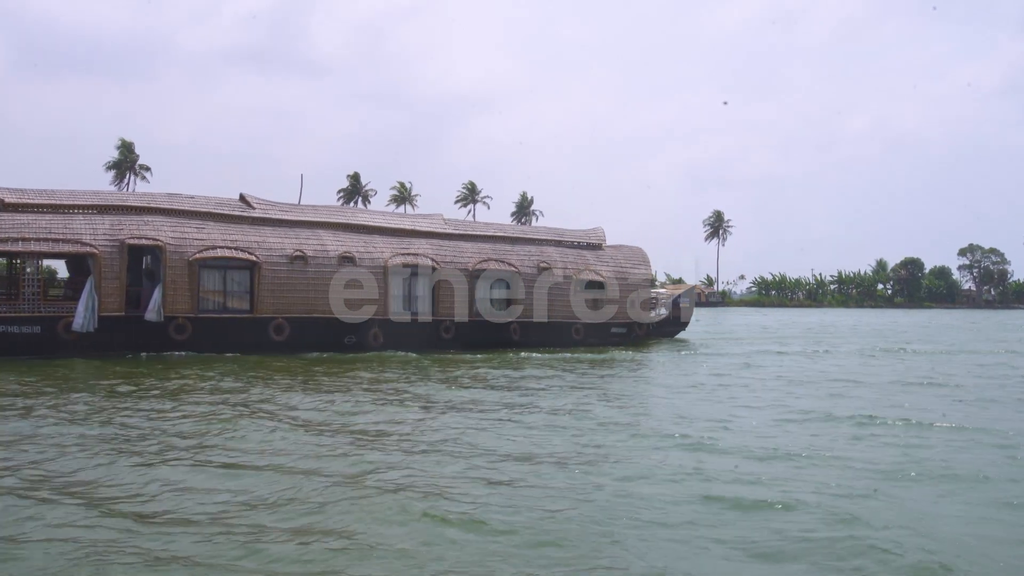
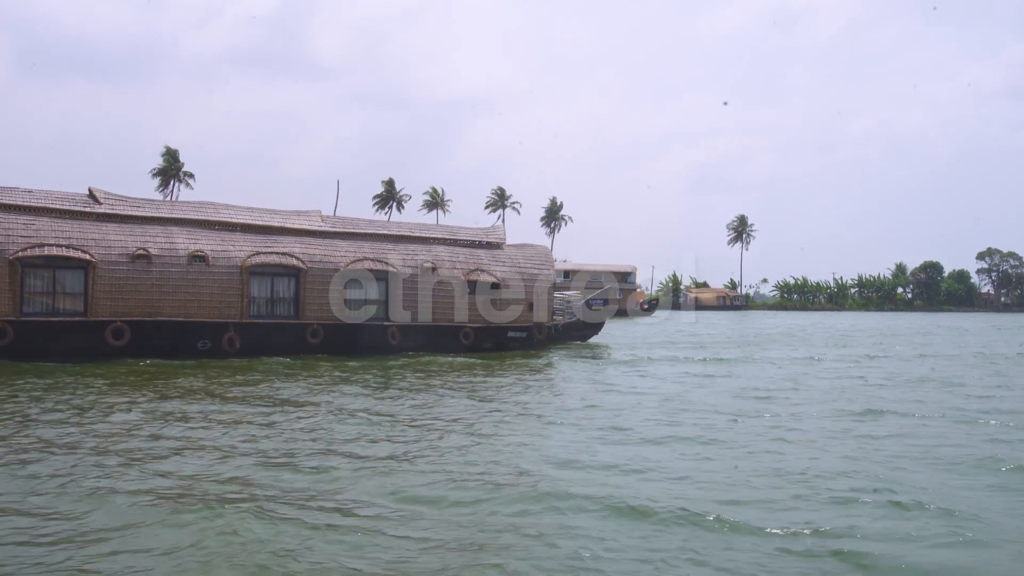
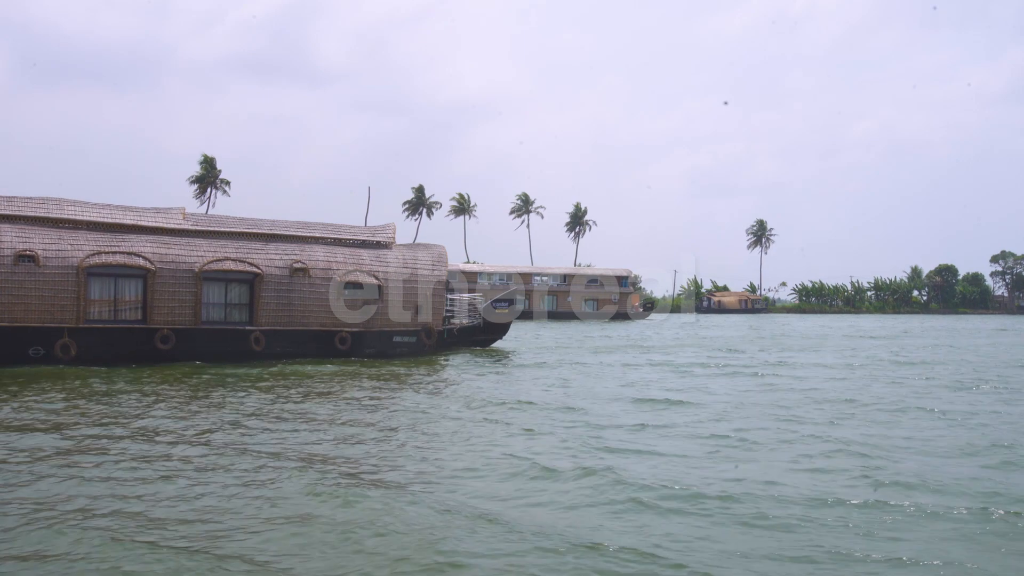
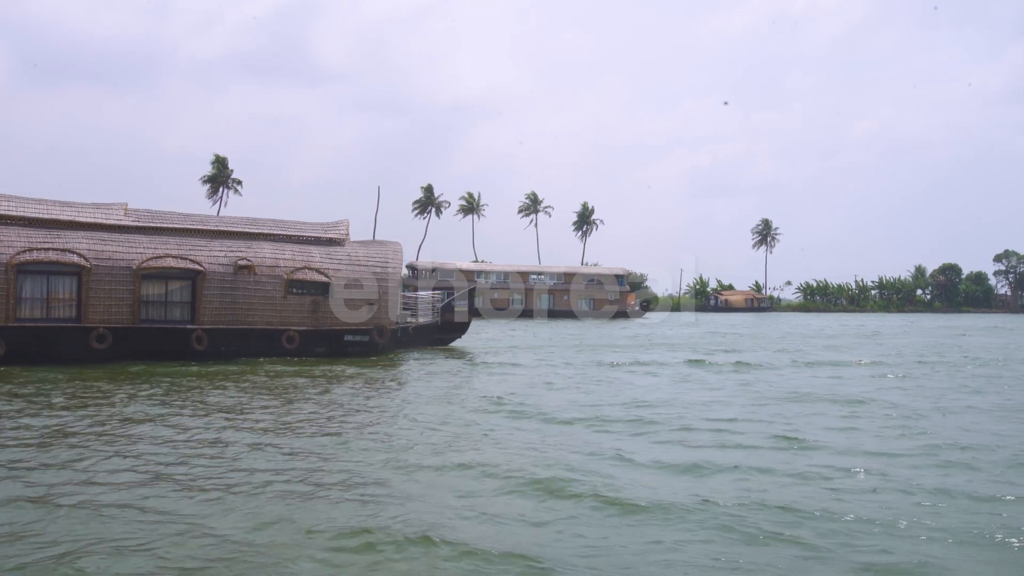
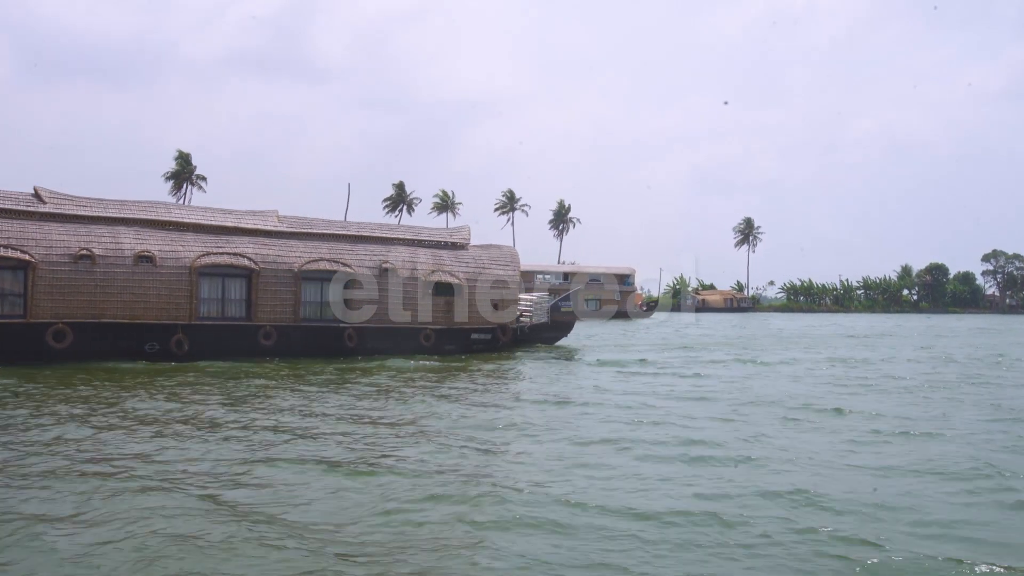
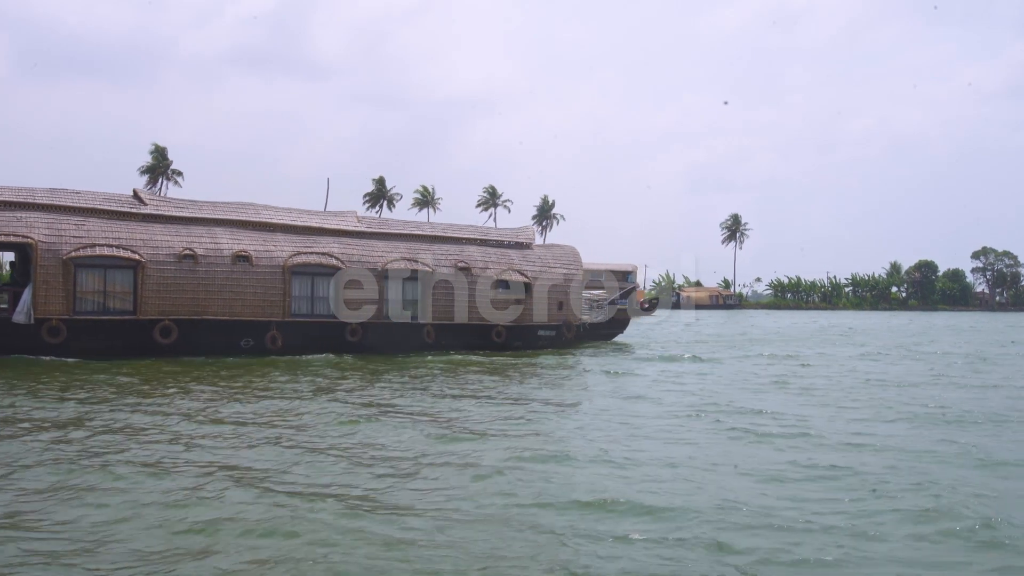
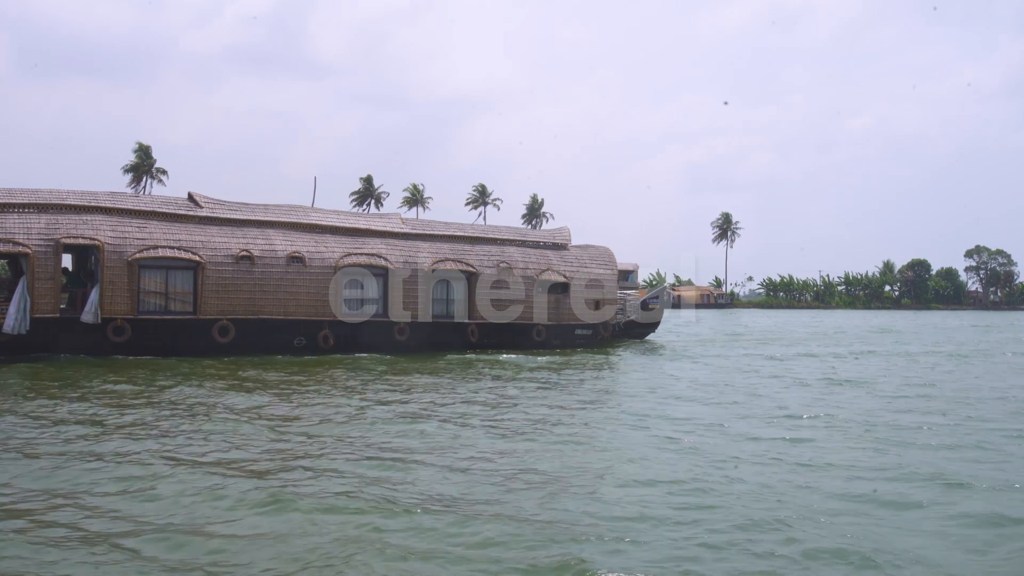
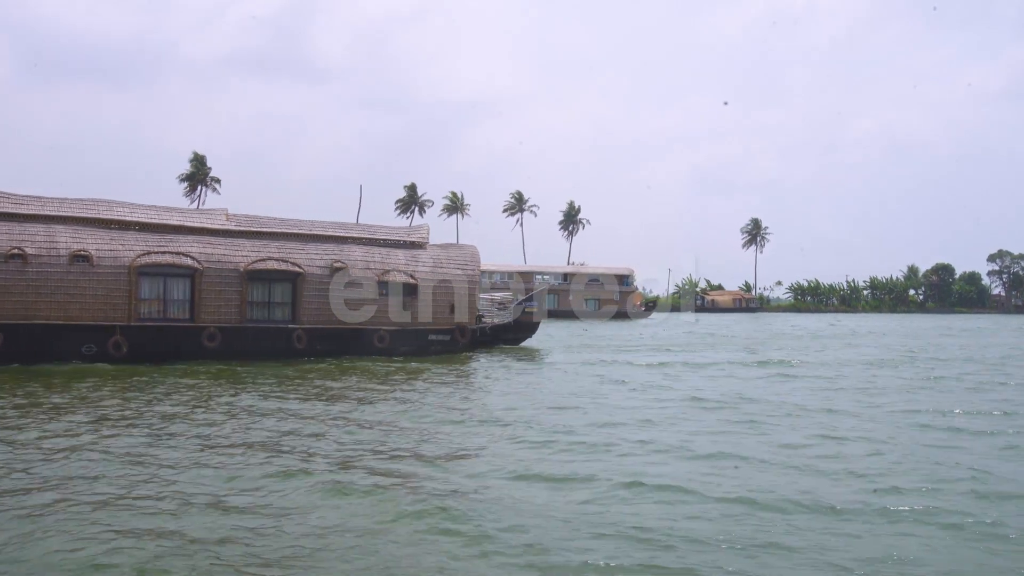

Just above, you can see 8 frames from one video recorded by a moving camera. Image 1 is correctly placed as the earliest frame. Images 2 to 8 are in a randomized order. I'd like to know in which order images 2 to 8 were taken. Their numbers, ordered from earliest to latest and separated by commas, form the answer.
7, 6, 2, 5, 8, 3, 4
